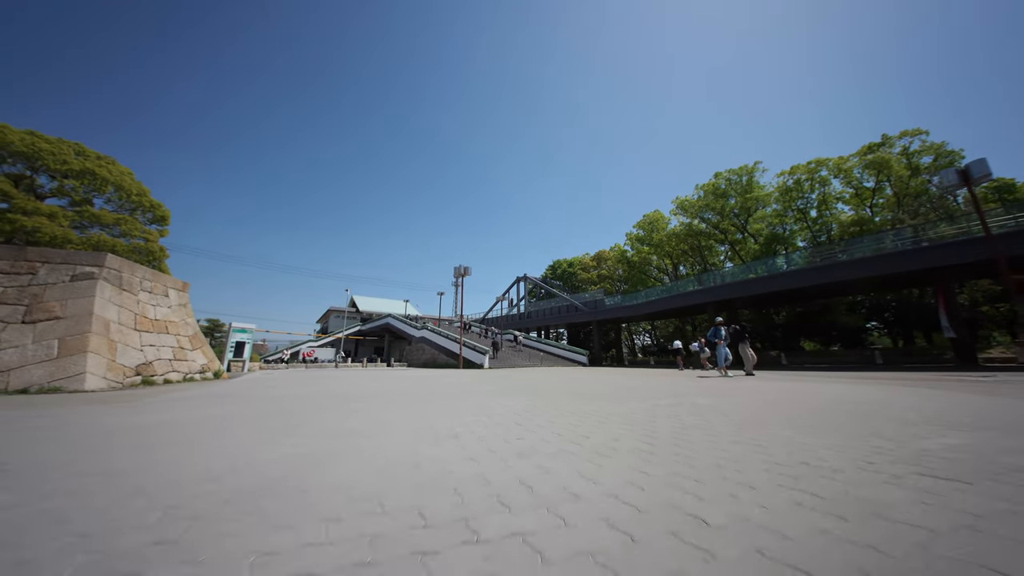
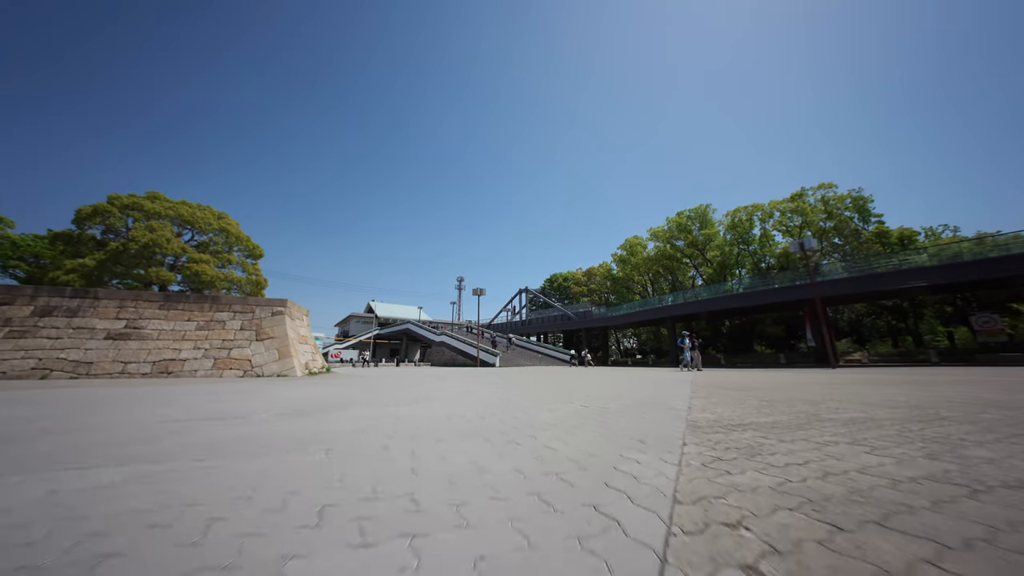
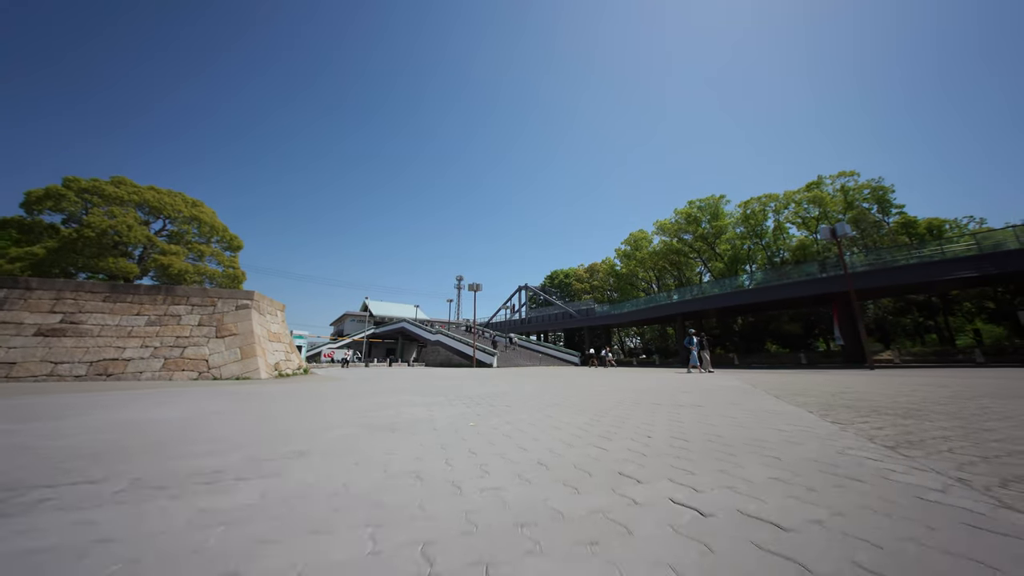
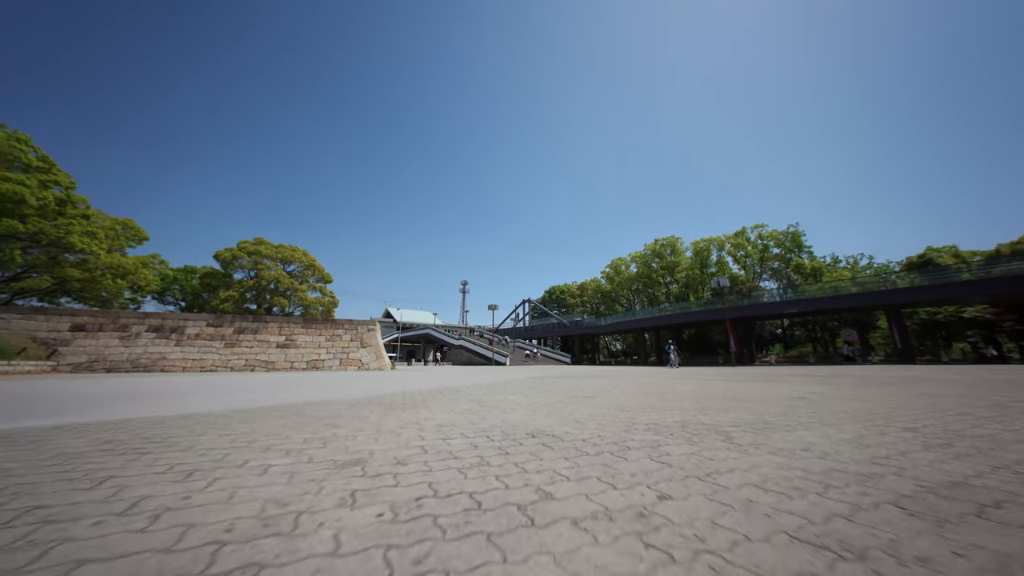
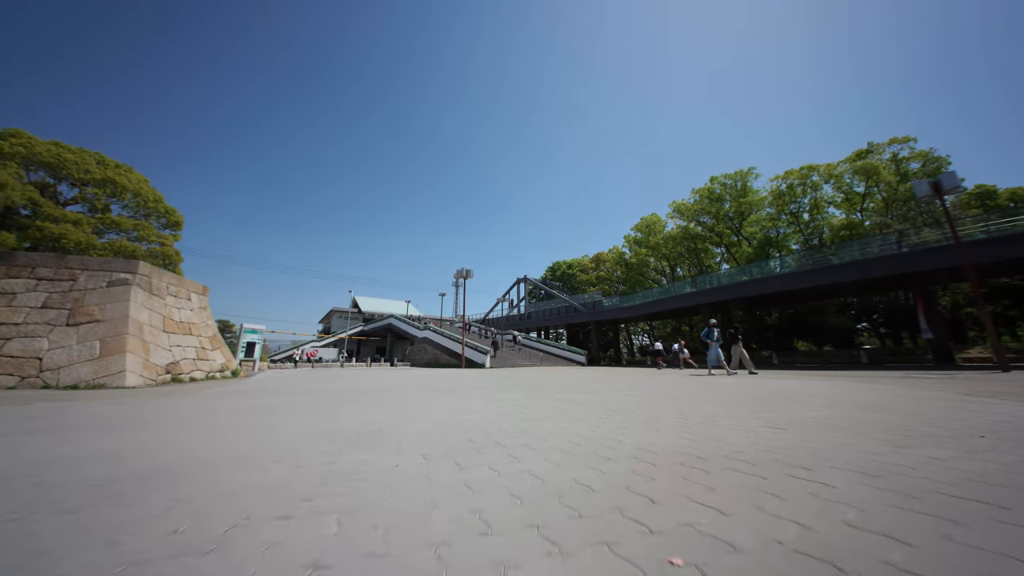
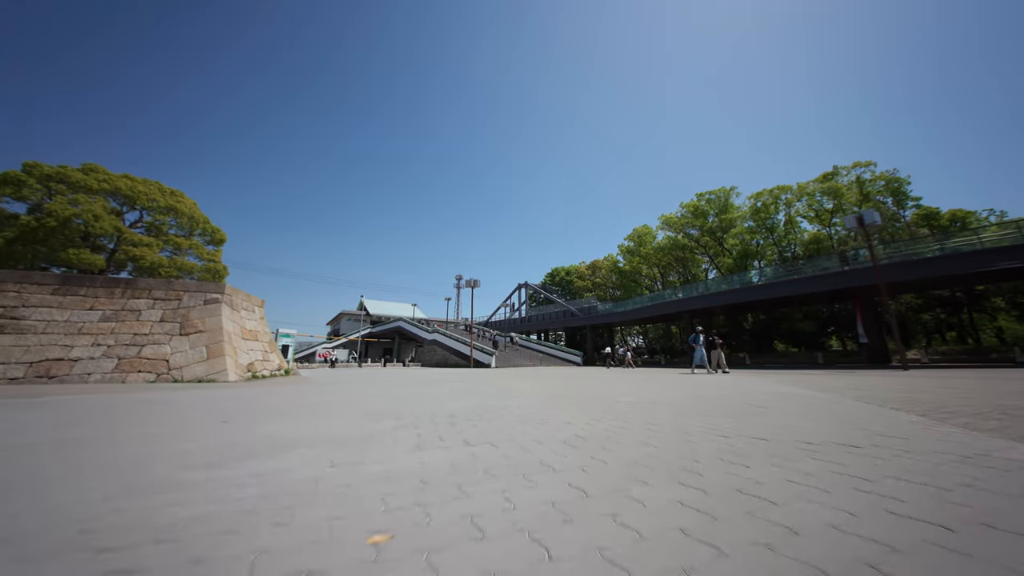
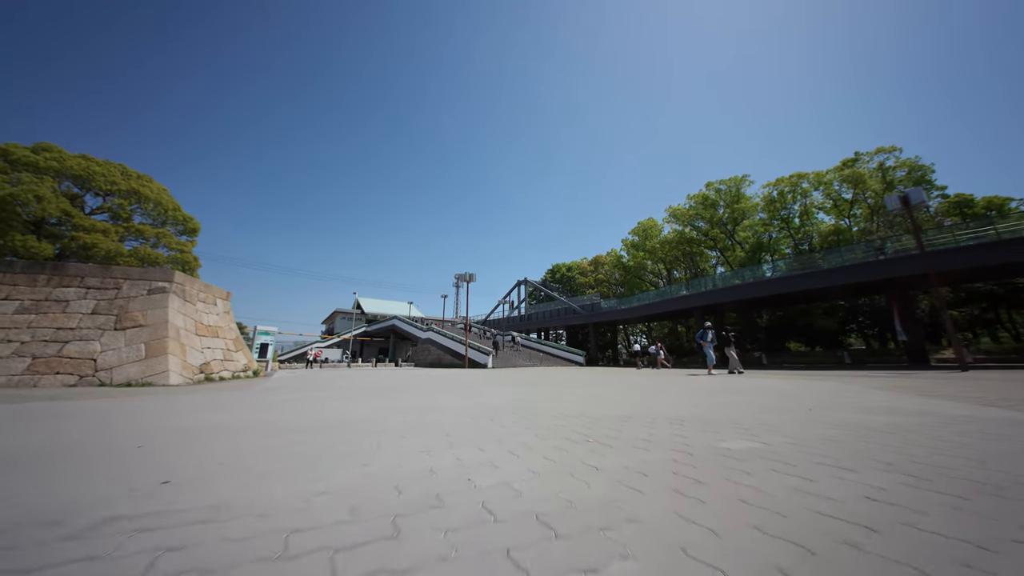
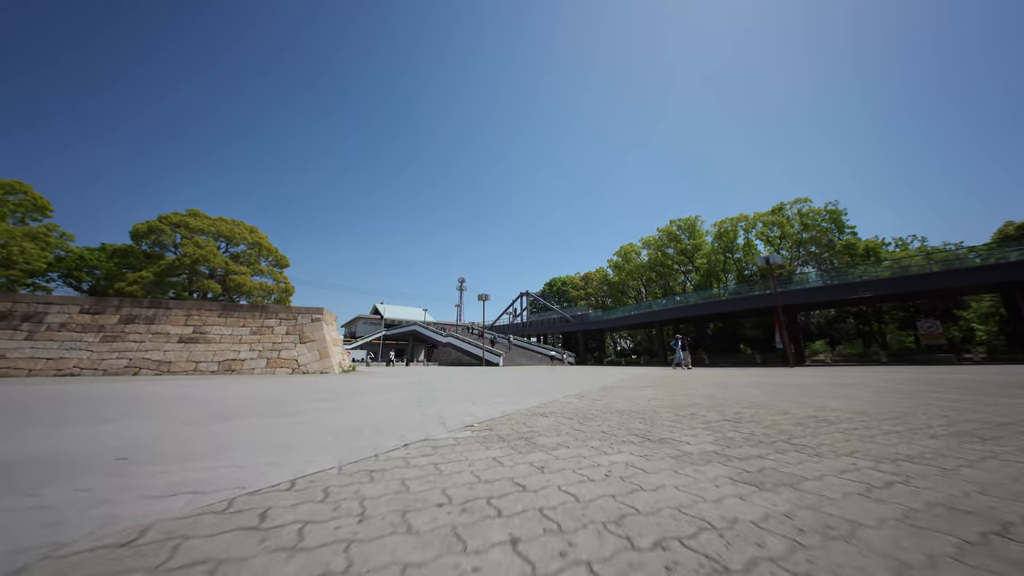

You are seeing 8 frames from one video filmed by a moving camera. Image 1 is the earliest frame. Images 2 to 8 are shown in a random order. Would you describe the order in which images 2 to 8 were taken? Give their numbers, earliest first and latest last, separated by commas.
5, 7, 6, 3, 2, 8, 4
